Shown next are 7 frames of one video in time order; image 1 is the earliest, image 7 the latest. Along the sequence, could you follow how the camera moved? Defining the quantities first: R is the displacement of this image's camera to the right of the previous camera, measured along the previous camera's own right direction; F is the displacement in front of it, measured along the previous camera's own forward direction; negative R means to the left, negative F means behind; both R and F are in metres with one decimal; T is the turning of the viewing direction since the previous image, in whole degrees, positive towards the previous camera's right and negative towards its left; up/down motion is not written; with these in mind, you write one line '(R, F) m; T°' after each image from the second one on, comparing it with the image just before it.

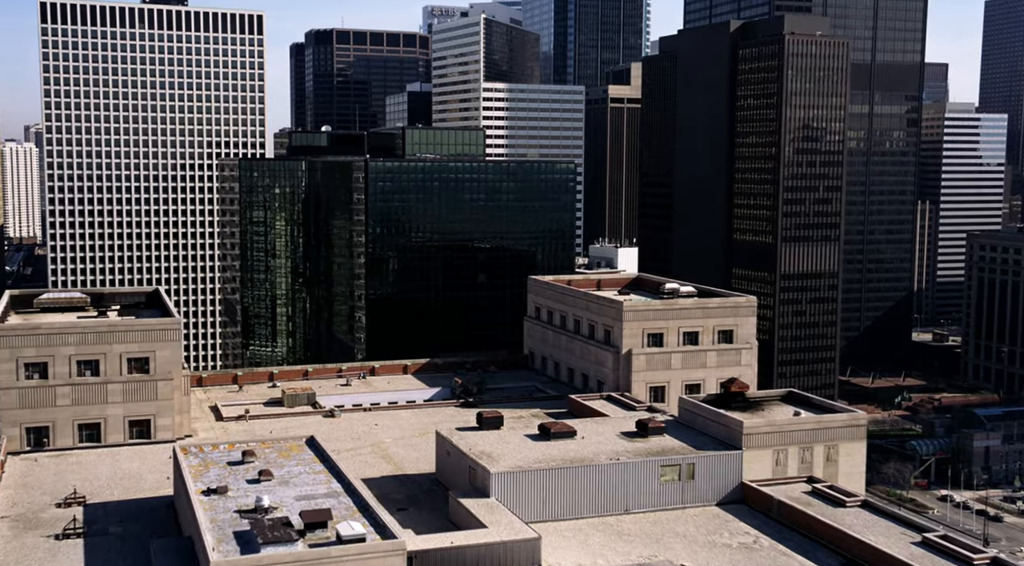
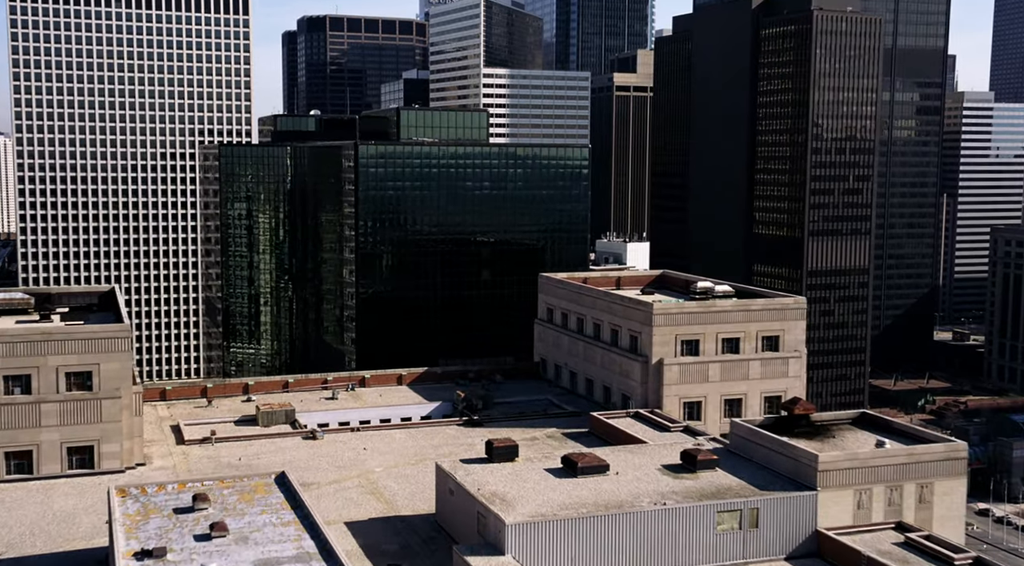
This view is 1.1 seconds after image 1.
(-1.2, +16.6) m; 0°
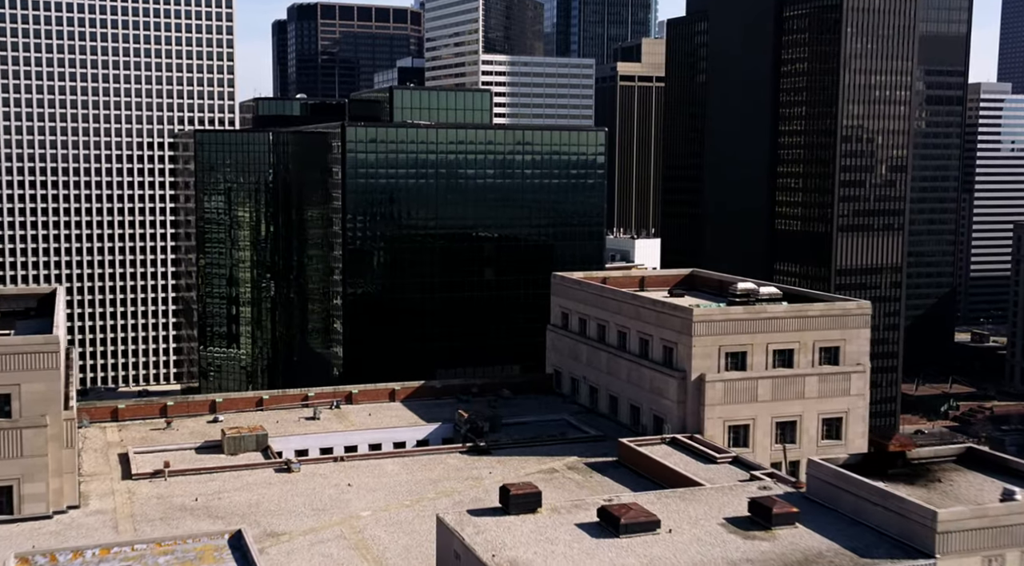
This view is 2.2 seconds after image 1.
(-1.4, +16.0) m; 0°
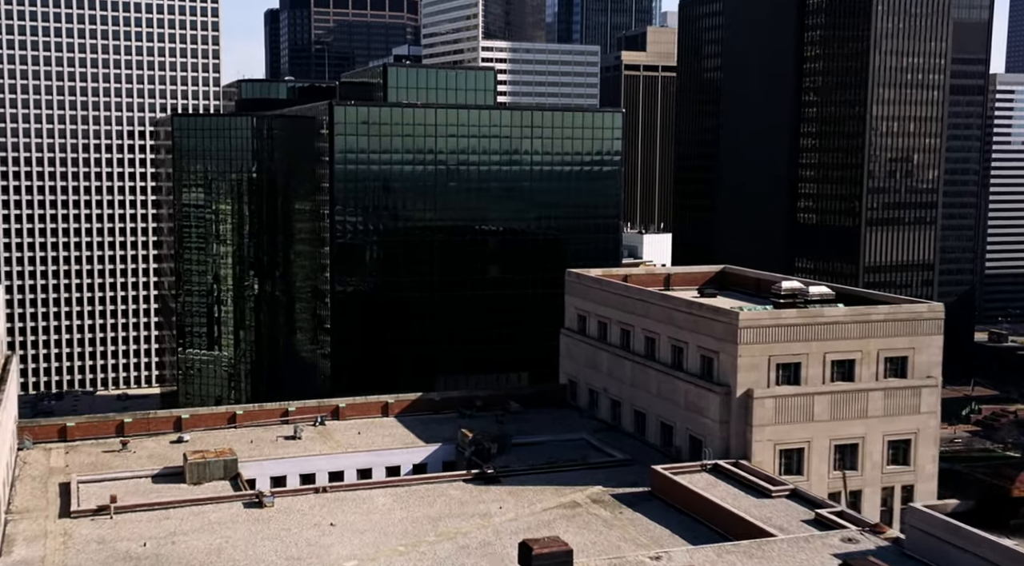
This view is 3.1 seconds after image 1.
(-1.0, +12.9) m; 0°
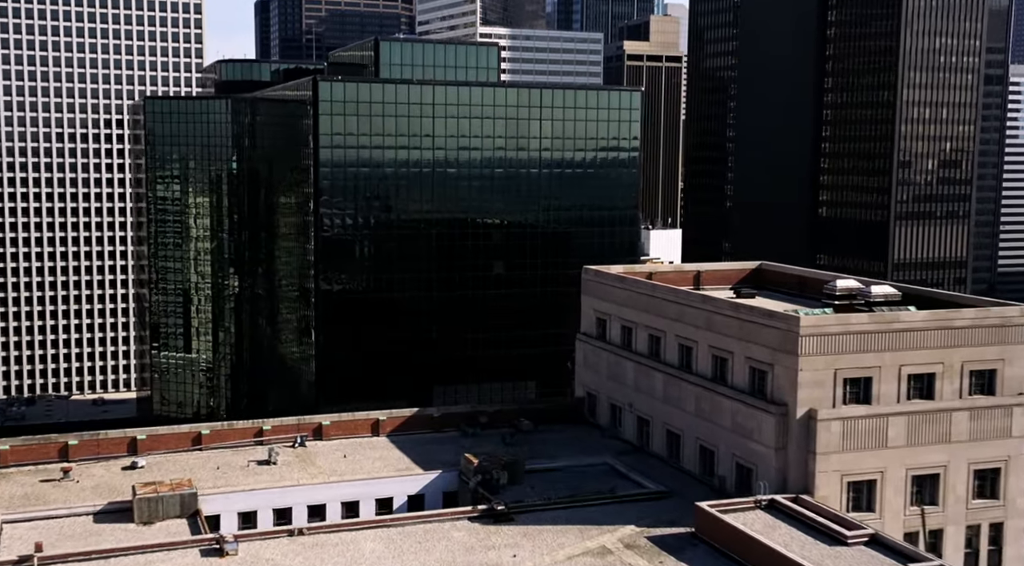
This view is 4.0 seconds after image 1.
(-1.1, +12.2) m; 0°
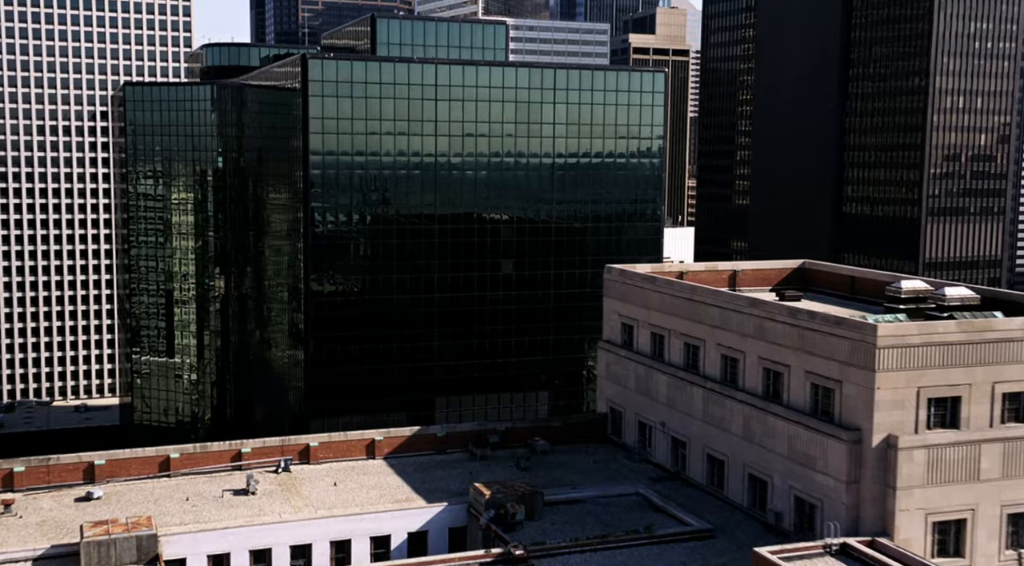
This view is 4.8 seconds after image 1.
(-1.0, +9.9) m; 0°
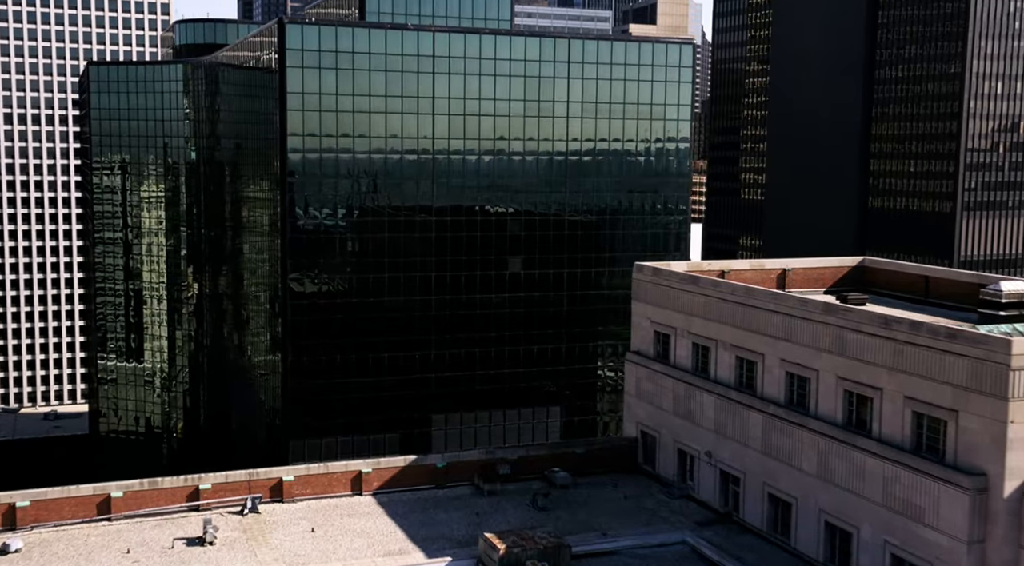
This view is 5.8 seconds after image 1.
(-1.2, +11.6) m; 0°
